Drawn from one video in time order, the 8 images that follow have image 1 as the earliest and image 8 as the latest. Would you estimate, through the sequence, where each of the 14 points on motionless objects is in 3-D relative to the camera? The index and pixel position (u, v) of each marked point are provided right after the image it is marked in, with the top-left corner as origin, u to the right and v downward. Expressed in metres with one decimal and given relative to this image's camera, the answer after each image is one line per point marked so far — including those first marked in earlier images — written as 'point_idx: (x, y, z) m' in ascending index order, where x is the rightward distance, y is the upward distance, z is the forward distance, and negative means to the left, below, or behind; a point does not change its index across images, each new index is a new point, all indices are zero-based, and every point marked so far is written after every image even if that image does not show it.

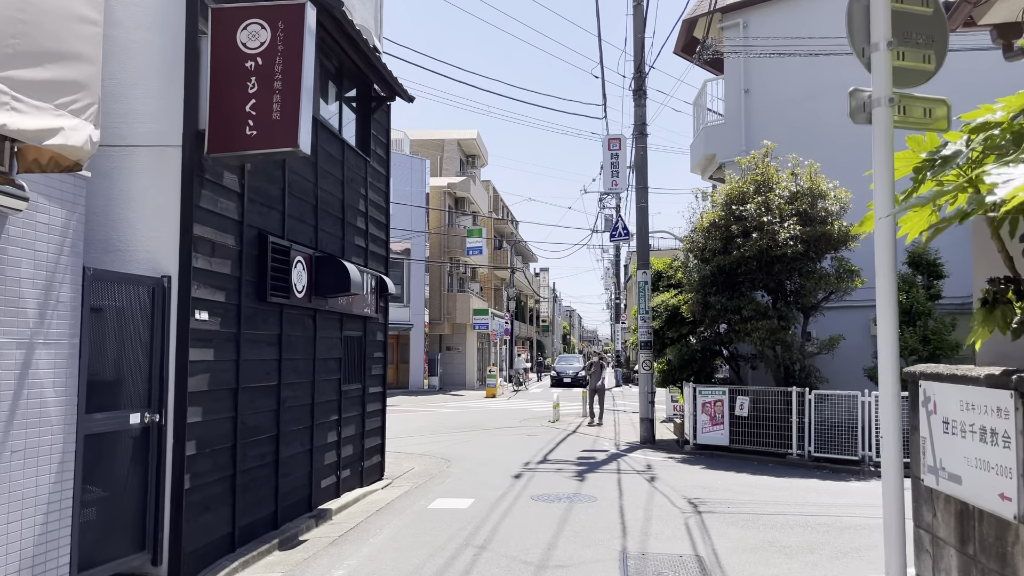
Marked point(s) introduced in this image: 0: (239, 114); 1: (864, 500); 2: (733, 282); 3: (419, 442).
0: (-1.9, +1.2, +5.8) m
1: (+4.0, -2.4, +9.3) m
2: (+3.6, +0.1, +13.5) m
3: (-1.7, -2.8, +14.9) m
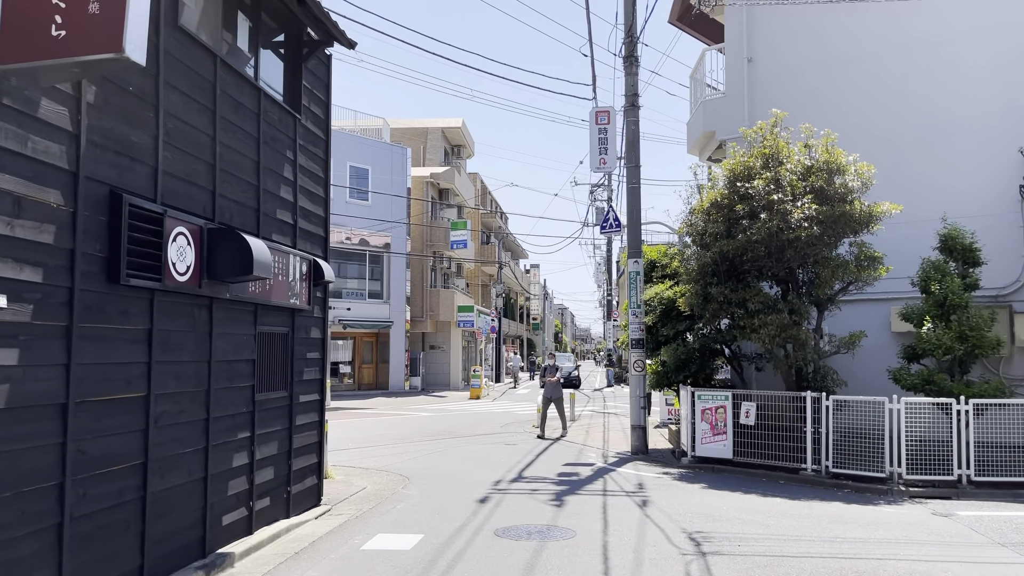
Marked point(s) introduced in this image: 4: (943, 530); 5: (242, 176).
0: (-2.3, +1.4, +4.0) m
1: (+3.6, -2.3, +7.6) m
2: (+3.2, +0.3, +11.7) m
3: (-2.1, -2.7, +13.1) m
4: (+4.1, -2.3, +7.8) m
5: (-2.3, +0.9, +6.9) m
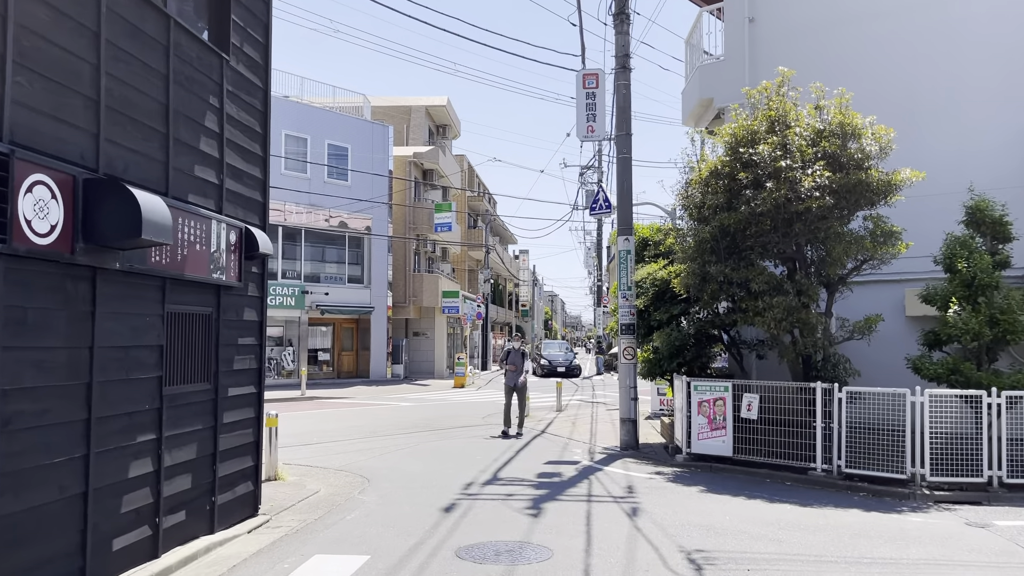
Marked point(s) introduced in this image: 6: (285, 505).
0: (-2.5, +1.5, +2.7) m
1: (+3.3, -2.1, +6.4) m
2: (+2.9, +0.5, +10.5) m
3: (-2.4, -2.3, +11.9) m
4: (+3.9, -2.1, +6.7) m
5: (-2.5, +1.2, +5.6) m
6: (-2.3, -2.2, +8.2) m
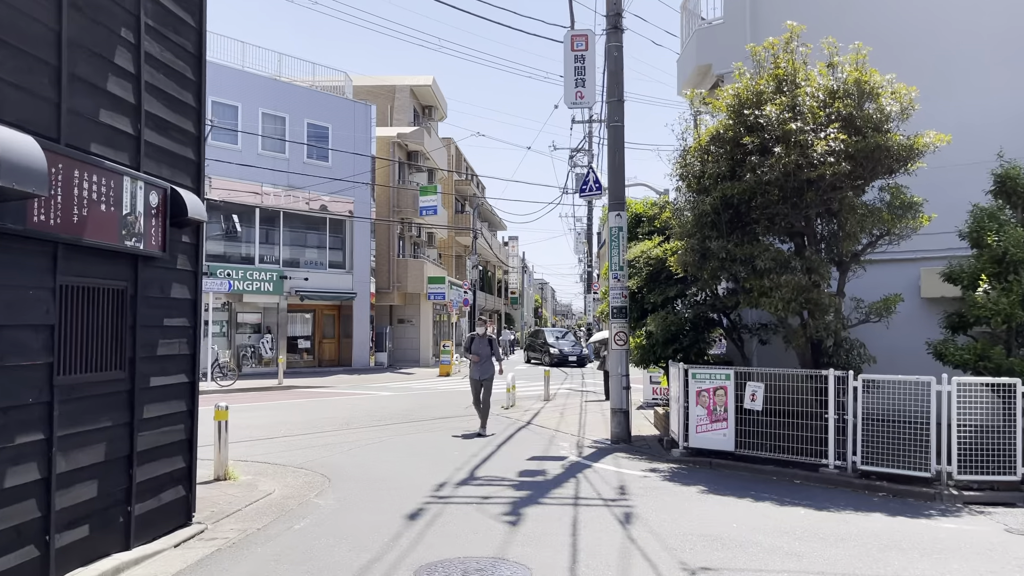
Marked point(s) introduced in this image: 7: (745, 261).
0: (-2.7, +1.7, +1.6) m
1: (+3.2, -1.9, +5.5) m
2: (+2.7, +0.8, +9.5) m
3: (-2.7, -2.1, +10.9) m
4: (+3.7, -1.9, +5.7) m
5: (-2.7, +1.3, +4.6) m
6: (-2.5, -2.0, +7.2) m
7: (+2.6, +0.3, +9.3) m
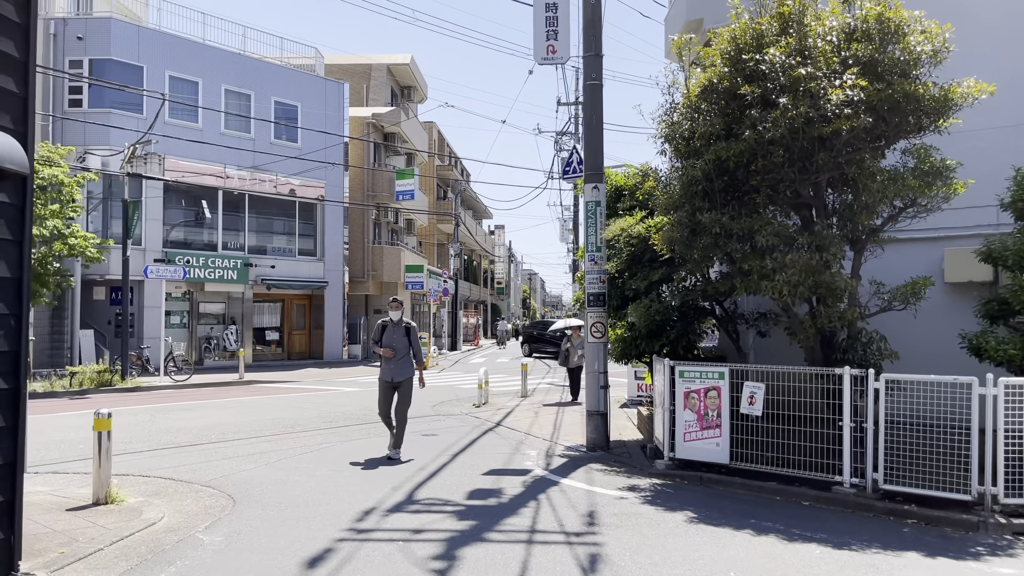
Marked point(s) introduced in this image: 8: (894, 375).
0: (-3.0, +1.8, 0.0) m
1: (+2.7, -1.7, +4.0) m
2: (+2.2, +1.0, +8.0) m
3: (-3.2, -1.9, +9.3) m
4: (+3.2, -1.8, +4.2) m
5: (-3.1, +1.5, +3.0) m
6: (-2.9, -1.8, +5.7) m
7: (+2.2, +0.5, +7.7) m
8: (+3.3, -0.8, +6.9) m
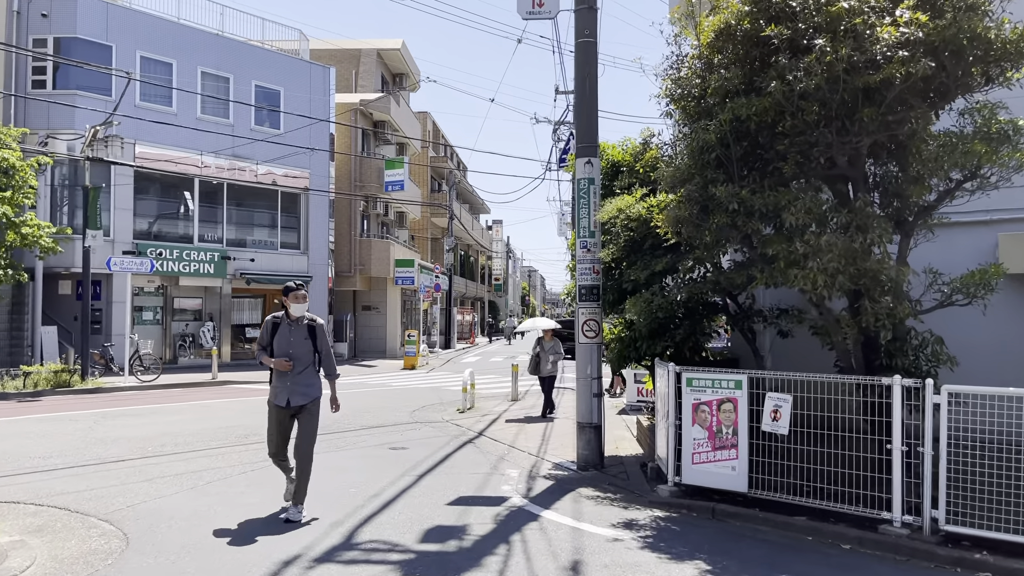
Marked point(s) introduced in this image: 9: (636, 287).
0: (-3.3, +1.8, -1.4) m
1: (+2.5, -1.7, +2.5) m
2: (+2.0, +1.0, +6.6) m
3: (-3.4, -1.8, +7.9) m
4: (+3.0, -1.7, +2.8) m
5: (-3.4, +1.5, +1.5) m
6: (-3.2, -1.7, +4.2) m
7: (+1.9, +0.6, +6.3) m
8: (+3.0, -0.7, +5.5) m
9: (+1.3, 0.0, +8.6) m
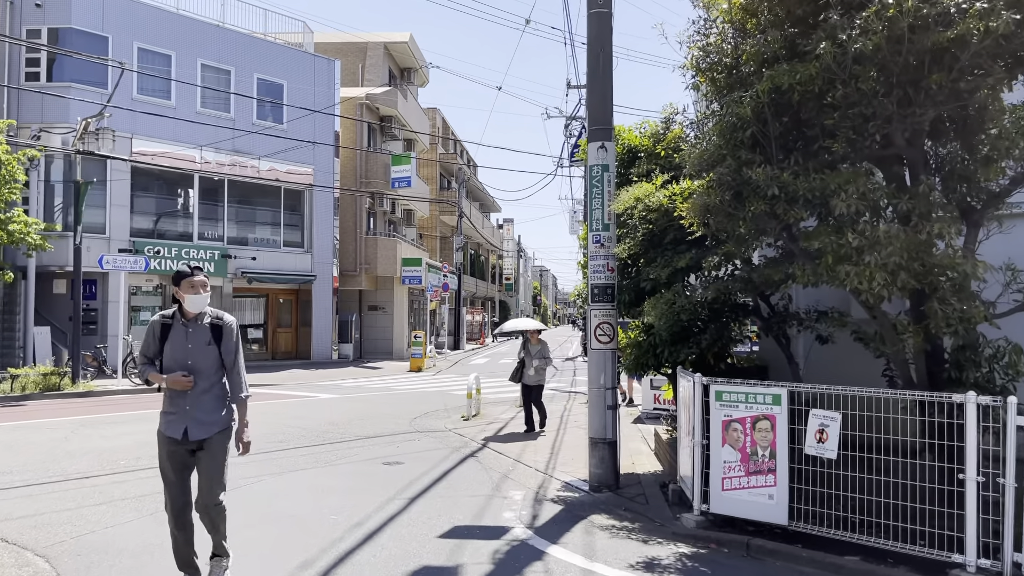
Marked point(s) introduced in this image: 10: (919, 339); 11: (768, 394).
0: (-3.4, +1.8, -2.2) m
1: (+2.5, -1.7, +1.6) m
2: (+2.0, +1.0, +5.6) m
3: (-3.4, -1.8, +7.0) m
4: (+3.0, -1.7, +1.9) m
5: (-3.4, +1.6, +0.7) m
6: (-3.2, -1.7, +3.4) m
7: (+2.0, +0.6, +5.4) m
8: (+3.0, -0.7, +4.5) m
9: (+1.4, 0.0, +7.7) m
10: (+2.7, -0.3, +5.4) m
11: (+1.8, -0.7, +5.7) m
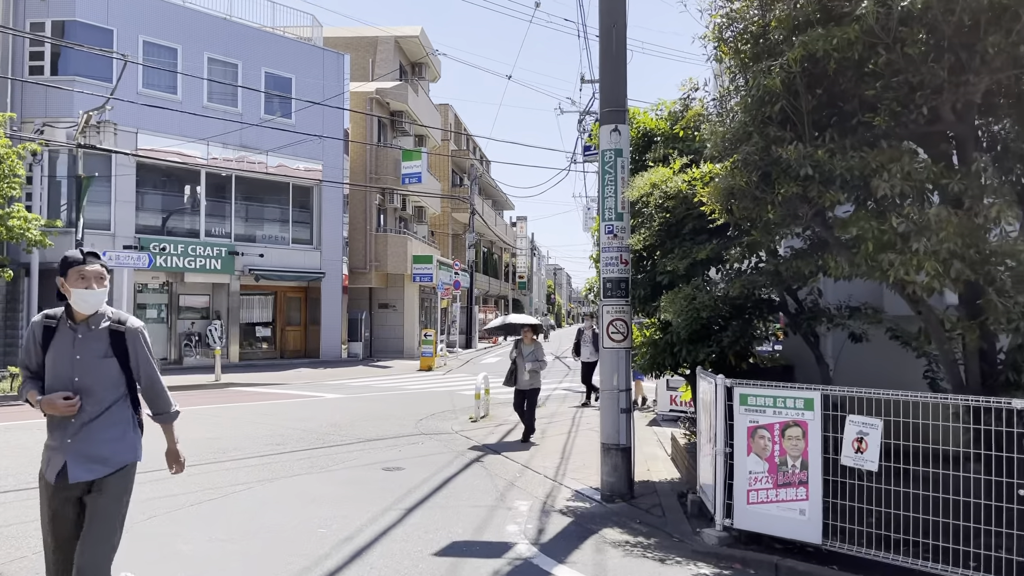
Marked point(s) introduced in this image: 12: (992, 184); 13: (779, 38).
0: (-3.5, +1.9, -2.7) m
1: (+2.4, -1.6, +1.0) m
2: (+2.0, +1.1, +5.1) m
3: (-3.3, -1.7, +6.5) m
4: (+2.9, -1.7, +1.3) m
5: (-3.5, +1.6, +0.2) m
6: (-3.2, -1.7, +2.9) m
7: (+2.0, +0.6, +4.8) m
8: (+3.0, -0.6, +3.9) m
9: (+1.4, +0.1, +7.2) m
10: (+2.7, -0.3, +4.8) m
11: (+1.8, -0.7, +5.2) m
12: (+2.7, +0.6, +4.6) m
13: (+1.6, +1.5, +5.0) m
